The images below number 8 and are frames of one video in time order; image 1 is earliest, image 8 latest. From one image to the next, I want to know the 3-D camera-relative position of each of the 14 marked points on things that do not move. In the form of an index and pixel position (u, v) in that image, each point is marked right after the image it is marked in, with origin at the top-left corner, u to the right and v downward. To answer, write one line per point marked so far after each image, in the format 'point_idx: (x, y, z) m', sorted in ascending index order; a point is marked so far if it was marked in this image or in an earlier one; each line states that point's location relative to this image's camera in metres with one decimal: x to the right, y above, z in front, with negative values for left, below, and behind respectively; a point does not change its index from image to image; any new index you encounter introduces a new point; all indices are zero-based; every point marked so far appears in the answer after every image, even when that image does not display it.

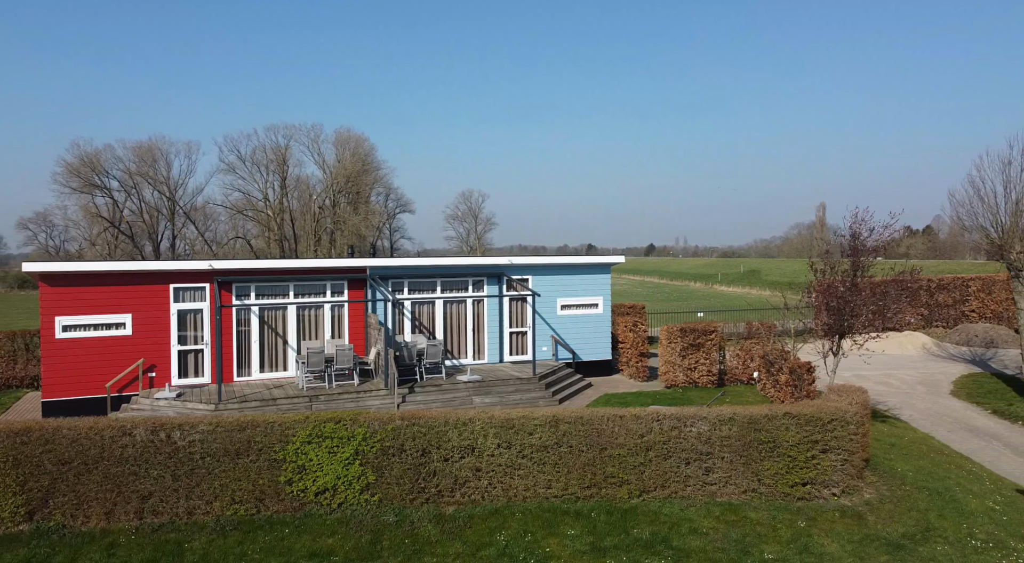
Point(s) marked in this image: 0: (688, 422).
0: (+2.4, -1.9, +10.7) m
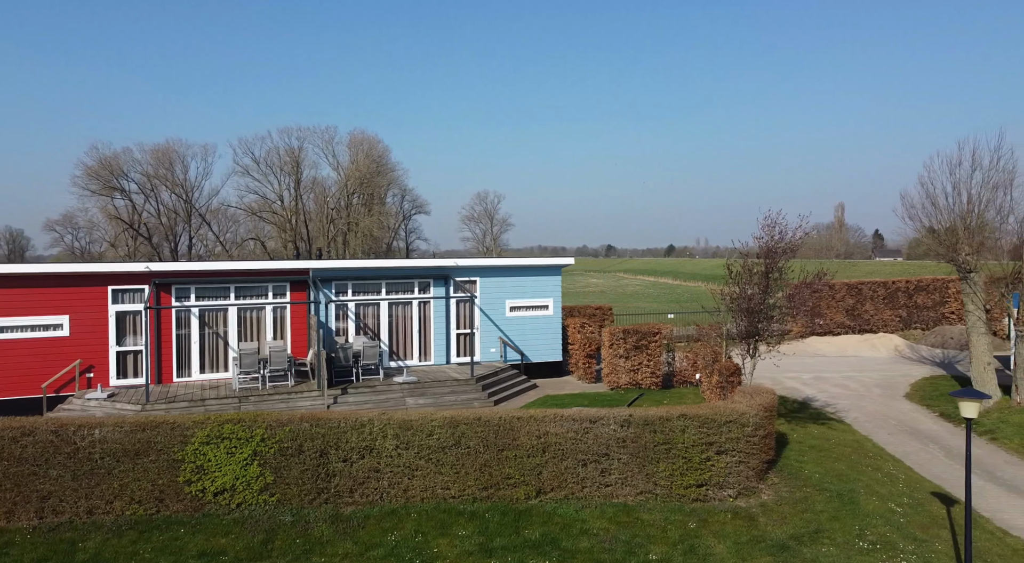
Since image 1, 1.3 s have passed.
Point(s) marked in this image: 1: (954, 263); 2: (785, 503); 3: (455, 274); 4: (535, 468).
0: (+1.0, -1.9, +10.7) m
1: (+10.6, +0.4, +18.7) m
2: (+3.7, -3.0, +10.7) m
3: (-1.5, +0.2, +20.0) m
4: (+0.3, -2.5, +10.7) m
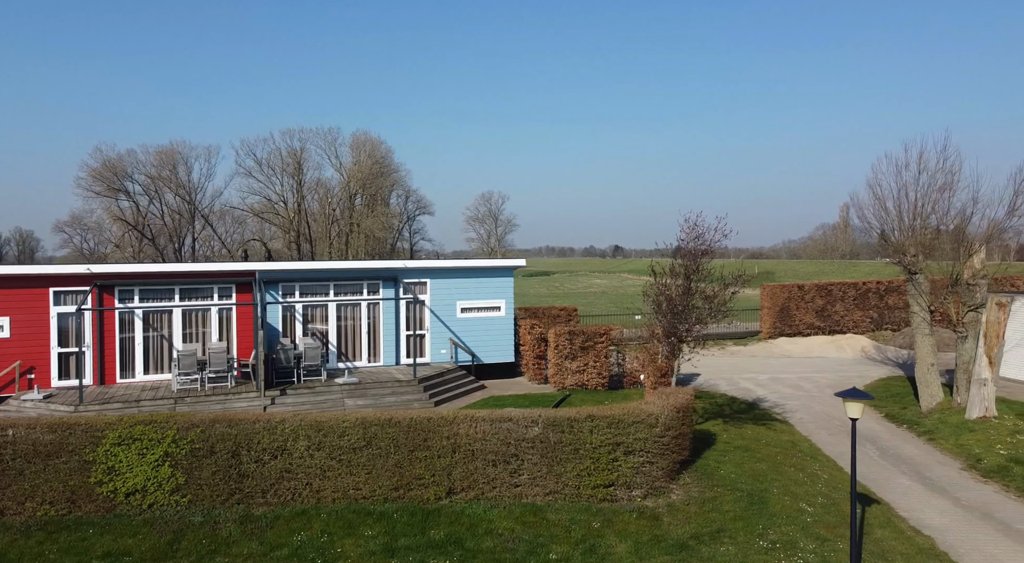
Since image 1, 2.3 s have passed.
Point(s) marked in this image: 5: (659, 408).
0: (-0.2, -1.9, +10.8) m
1: (+9.3, +0.4, +18.8) m
2: (+2.4, -3.0, +10.7) m
3: (-2.8, +0.1, +20.1) m
4: (-0.9, -2.6, +10.8) m
5: (+2.0, -1.8, +11.1) m
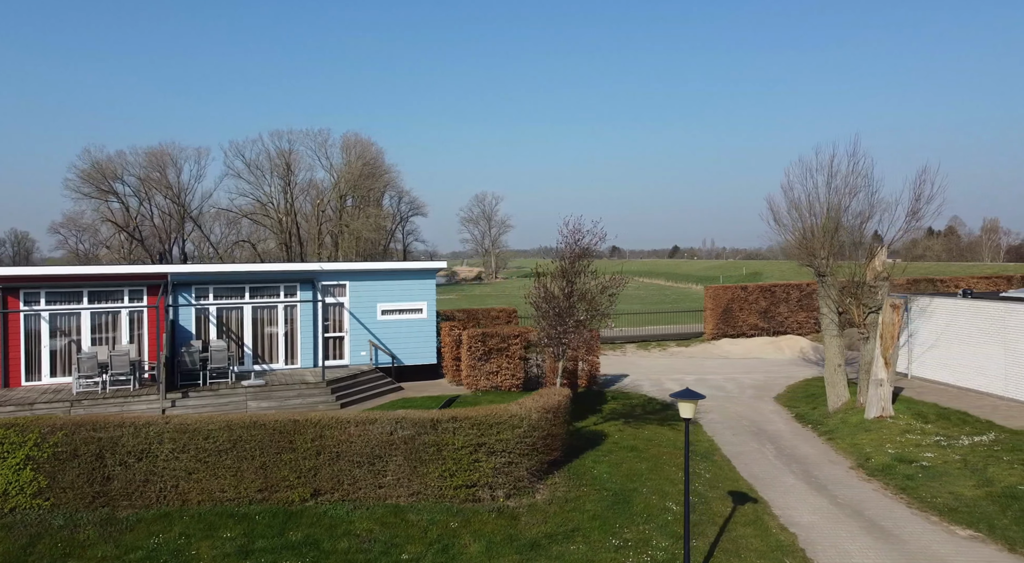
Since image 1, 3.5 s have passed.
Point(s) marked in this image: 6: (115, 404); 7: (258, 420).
0: (-2.1, -2.0, +10.9) m
1: (+7.3, +0.4, +19.1) m
2: (+0.6, -3.0, +10.9) m
3: (-4.9, +0.1, +20.1) m
4: (-2.8, -2.6, +10.9) m
5: (+0.2, -1.8, +11.2) m
6: (-7.8, -2.4, +15.5) m
7: (-3.5, -1.9, +11.0) m
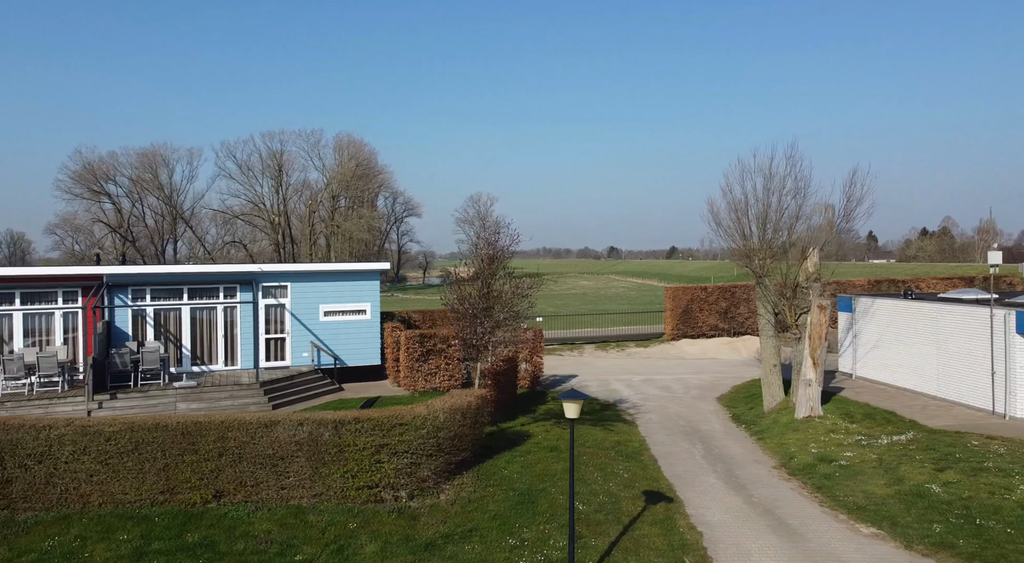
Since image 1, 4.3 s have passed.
0: (-3.4, -2.0, +10.9) m
1: (+5.8, +0.3, +19.3) m
2: (-0.8, -3.1, +10.9) m
3: (-6.3, +0.1, +20.1) m
4: (-4.1, -2.6, +10.9) m
5: (-1.2, -1.8, +11.3) m
6: (-9.2, -2.4, +15.4) m
7: (-4.8, -1.9, +11.0) m
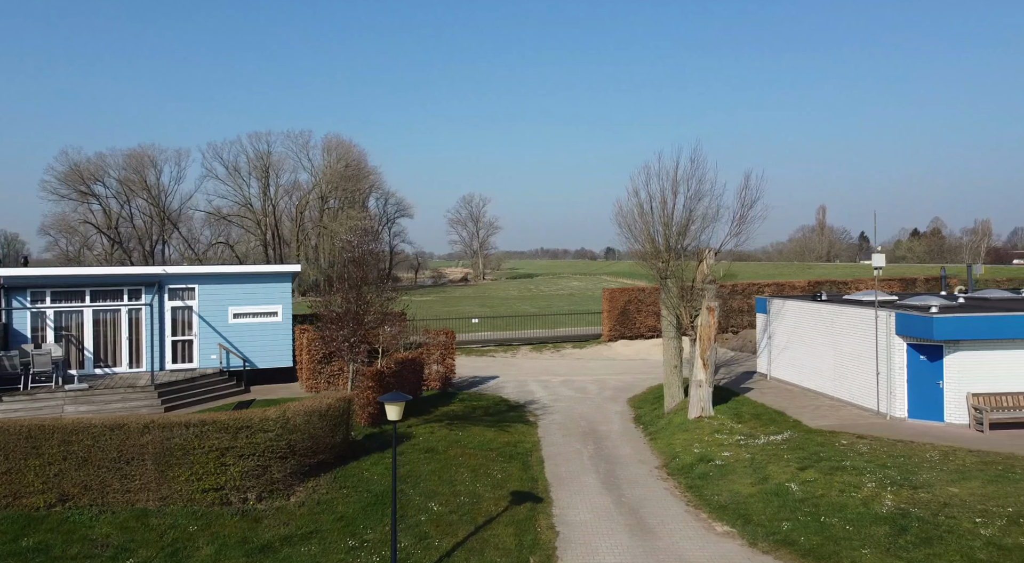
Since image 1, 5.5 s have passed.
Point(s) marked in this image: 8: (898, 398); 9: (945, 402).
0: (-5.5, -2.0, +10.9) m
1: (+3.5, +0.3, +19.5) m
2: (-2.9, -3.1, +11.0) m
3: (-8.7, 0.0, +20.0) m
4: (-6.2, -2.7, +10.8) m
5: (-3.3, -1.9, +11.3) m
6: (-11.4, -2.5, +15.3) m
7: (-6.9, -2.0, +10.9) m
8: (+7.8, -2.4, +16.0) m
9: (+8.4, -2.4, +15.5) m
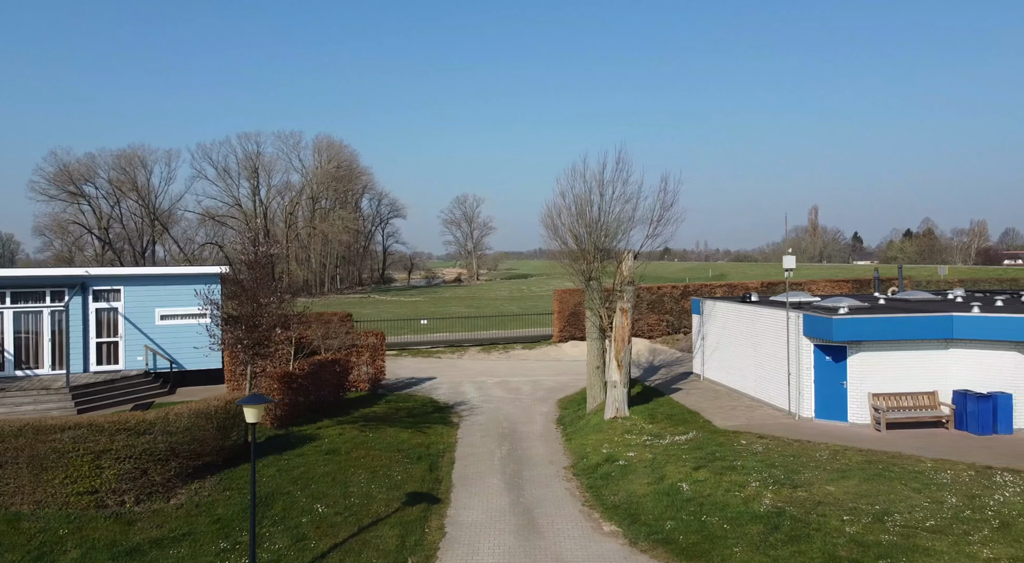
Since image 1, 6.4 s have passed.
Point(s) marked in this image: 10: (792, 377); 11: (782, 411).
0: (-7.2, -2.1, +10.9) m
1: (+1.6, +0.2, +19.6) m
2: (-4.5, -3.1, +11.0) m
3: (-10.6, 0.0, +19.9) m
4: (-7.9, -2.7, +10.8) m
5: (-5.0, -1.9, +11.3) m
6: (-13.2, -2.5, +15.1) m
7: (-8.6, -2.0, +10.9) m
8: (+6.0, -2.4, +16.2) m
9: (+6.7, -2.4, +15.7) m
10: (+5.9, -2.0, +16.8) m
11: (+5.9, -2.8, +17.3) m
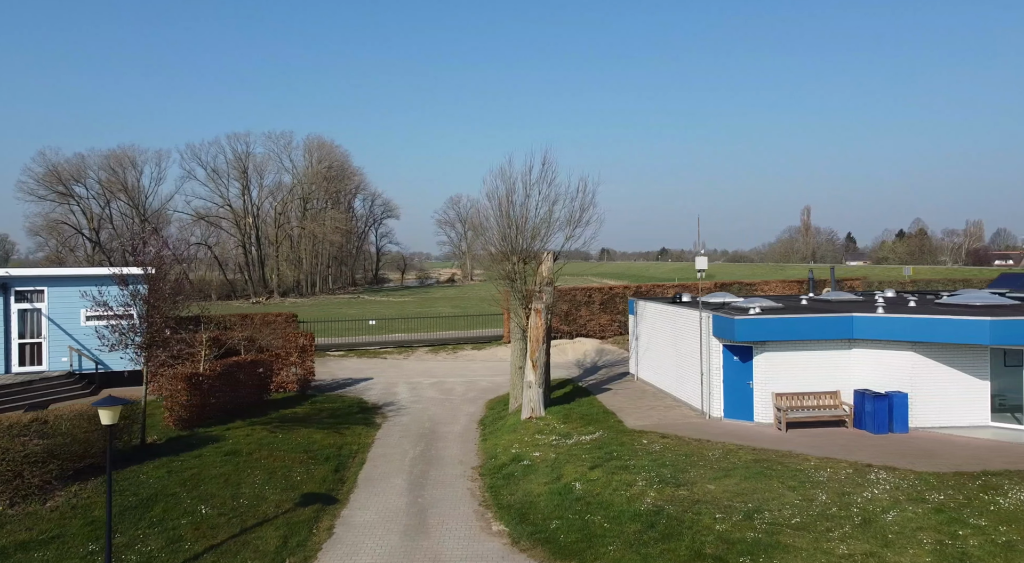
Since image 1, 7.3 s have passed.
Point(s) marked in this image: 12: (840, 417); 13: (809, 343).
0: (-8.9, -2.1, +10.8) m
1: (-0.2, +0.2, +19.7) m
2: (-6.2, -3.2, +11.0) m
3: (-12.4, -0.1, +19.7) m
4: (-9.6, -2.7, +10.7) m
5: (-6.7, -1.9, +11.3) m
6: (-14.9, -2.5, +14.9) m
7: (-10.3, -2.0, +10.8) m
8: (+4.2, -2.4, +16.4) m
9: (+4.9, -2.4, +15.9) m
10: (+4.1, -2.0, +17.0) m
11: (+4.1, -2.8, +17.5) m
12: (+6.2, -2.6, +15.0) m
13: (+5.8, -1.2, +15.6) m
